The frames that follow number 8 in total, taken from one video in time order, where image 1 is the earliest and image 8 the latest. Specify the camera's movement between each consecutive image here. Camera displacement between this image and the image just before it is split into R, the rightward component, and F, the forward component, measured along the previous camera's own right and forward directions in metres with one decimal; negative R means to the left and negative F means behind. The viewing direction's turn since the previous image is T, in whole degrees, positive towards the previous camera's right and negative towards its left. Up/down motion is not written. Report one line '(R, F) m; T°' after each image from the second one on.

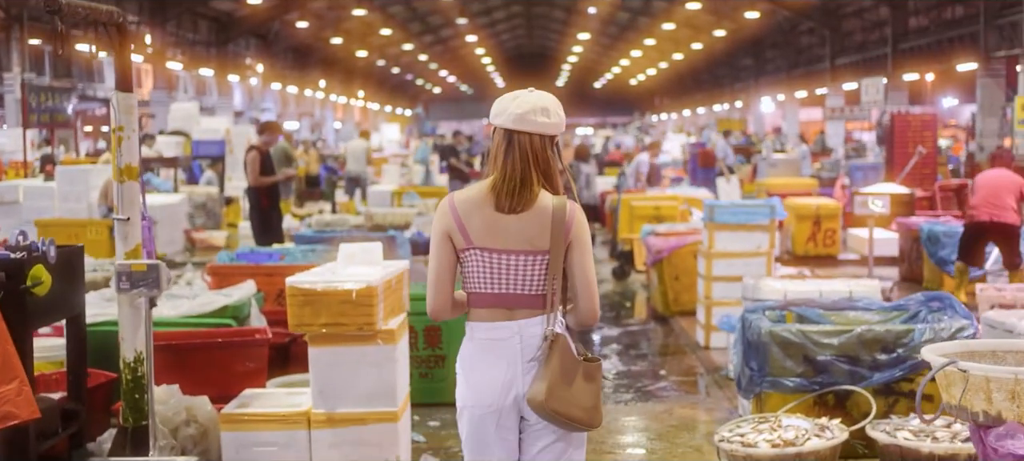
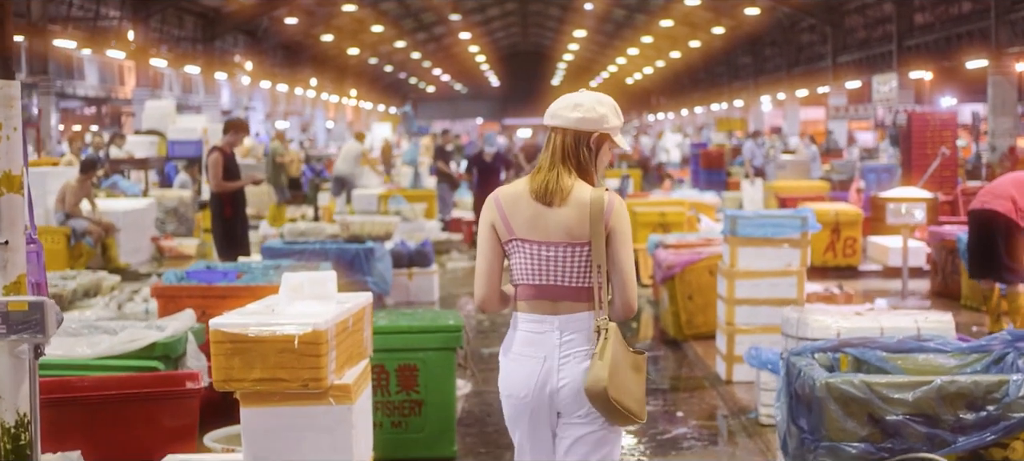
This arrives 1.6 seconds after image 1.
(0.0, +1.1) m; 0°
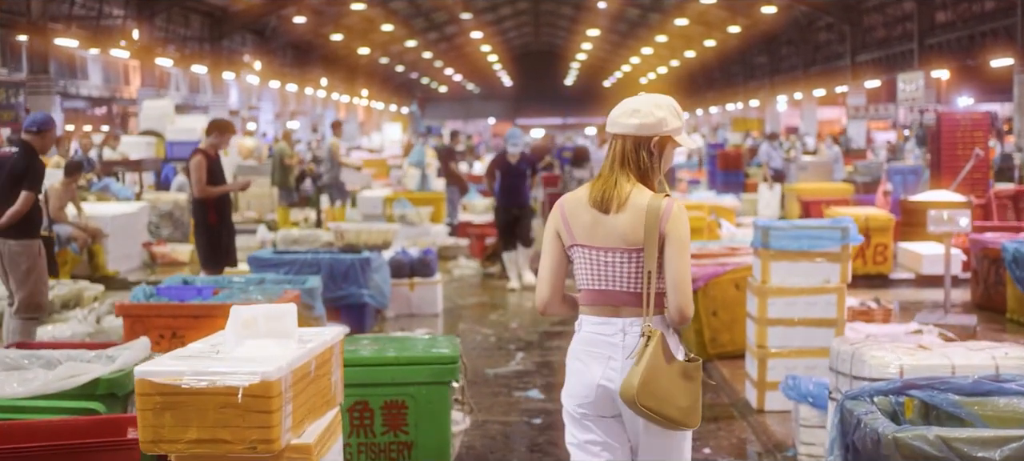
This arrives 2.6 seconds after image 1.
(0.0, +0.8) m; -1°
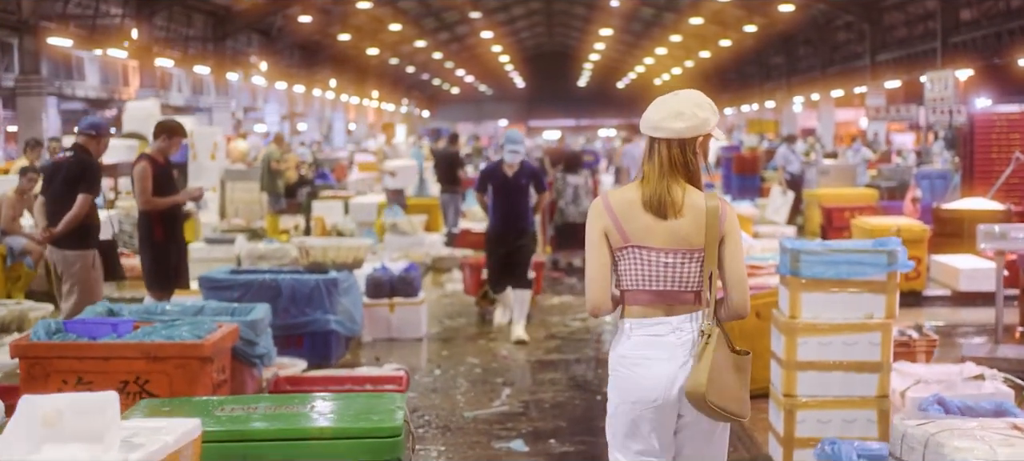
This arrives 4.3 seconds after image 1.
(+0.2, +1.1) m; -1°
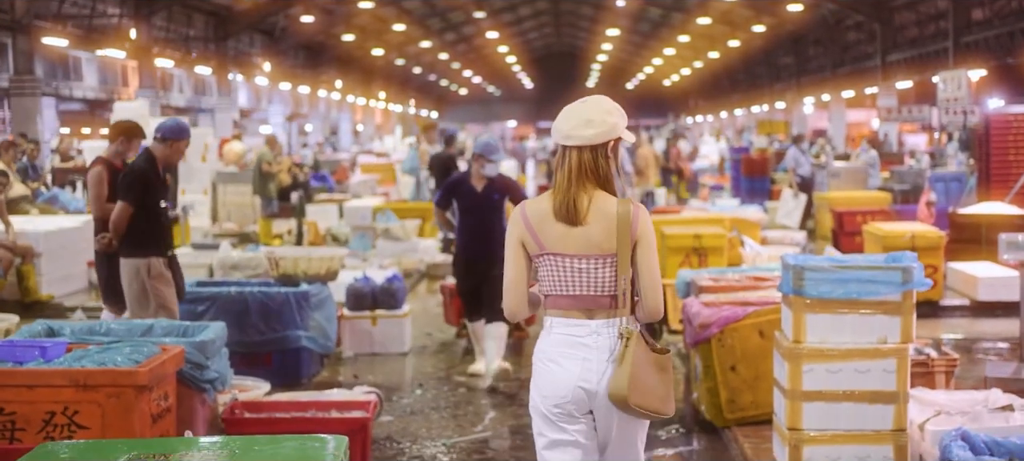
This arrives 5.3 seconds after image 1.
(+0.2, +0.6) m; -1°
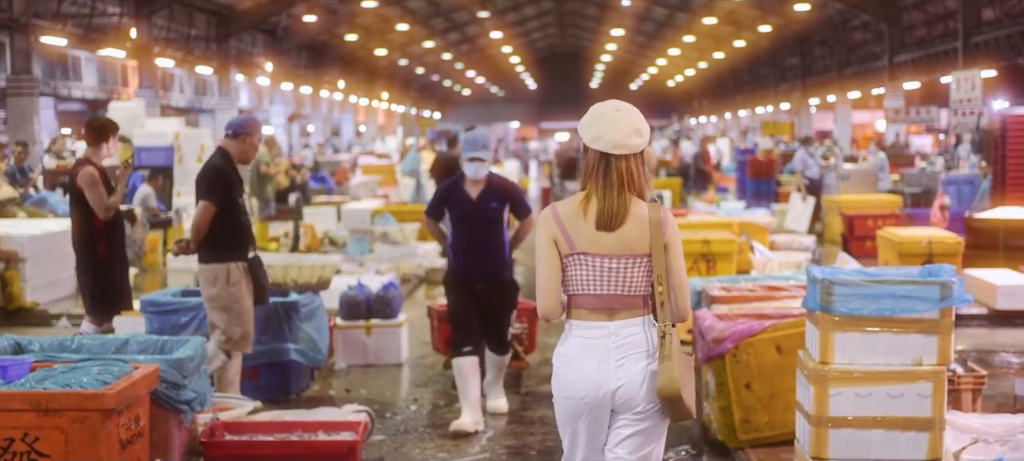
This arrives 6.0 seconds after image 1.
(0.0, +0.4) m; 0°
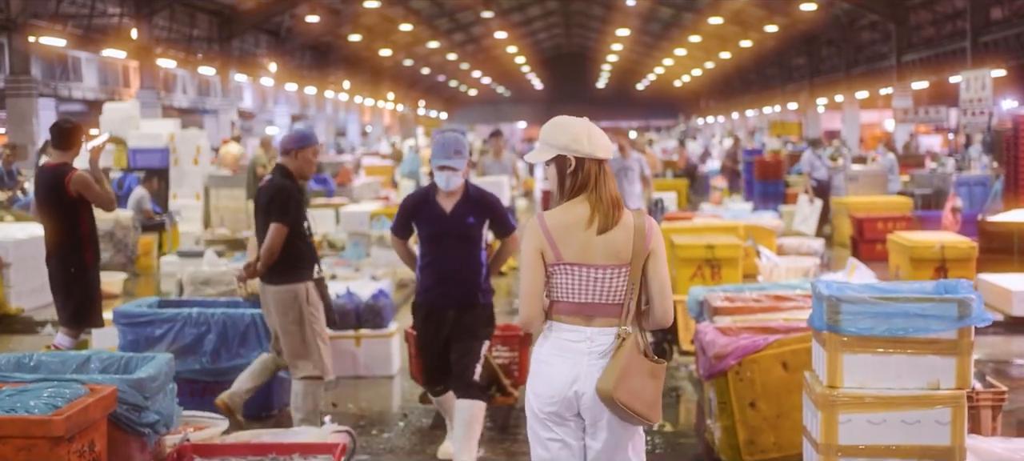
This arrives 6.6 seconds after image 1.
(+0.1, +0.4) m; 0°
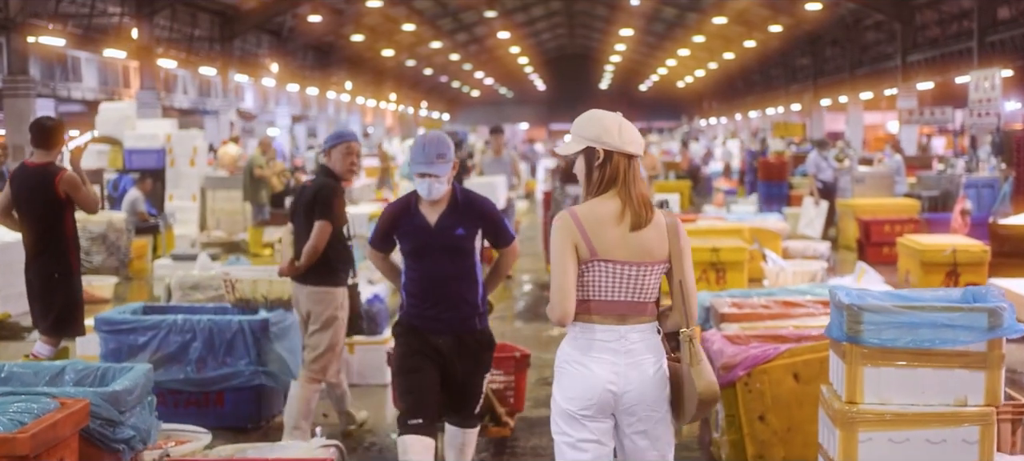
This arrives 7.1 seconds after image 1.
(0.0, +0.3) m; 0°
